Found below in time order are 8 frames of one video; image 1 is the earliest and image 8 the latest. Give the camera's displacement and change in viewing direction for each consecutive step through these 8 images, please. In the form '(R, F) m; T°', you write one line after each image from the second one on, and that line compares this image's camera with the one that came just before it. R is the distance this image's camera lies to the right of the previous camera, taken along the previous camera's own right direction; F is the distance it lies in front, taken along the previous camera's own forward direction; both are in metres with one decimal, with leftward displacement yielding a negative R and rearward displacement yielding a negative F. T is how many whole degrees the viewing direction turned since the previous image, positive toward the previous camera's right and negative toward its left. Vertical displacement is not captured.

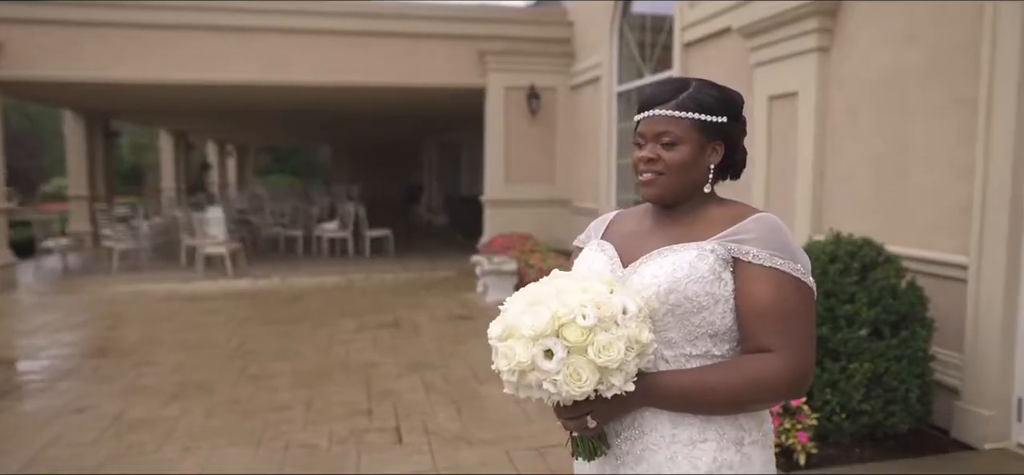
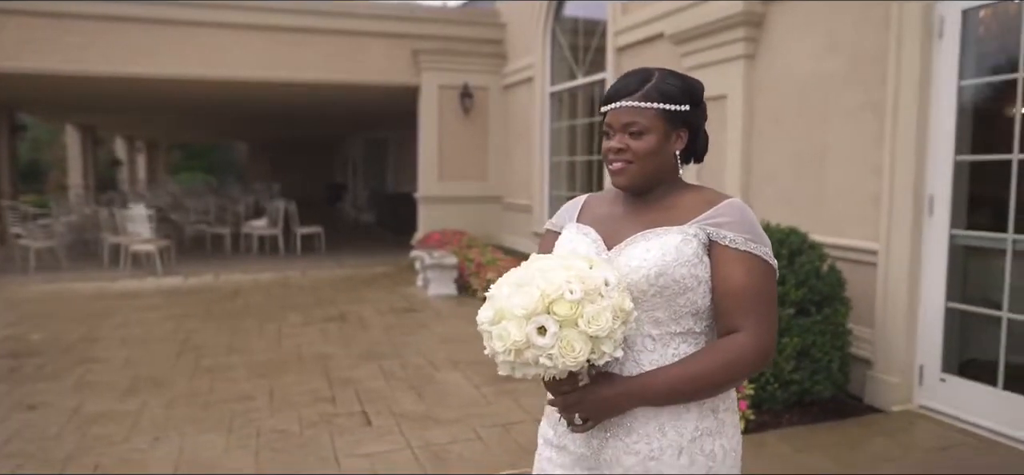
(-0.2, -0.2) m; +6°
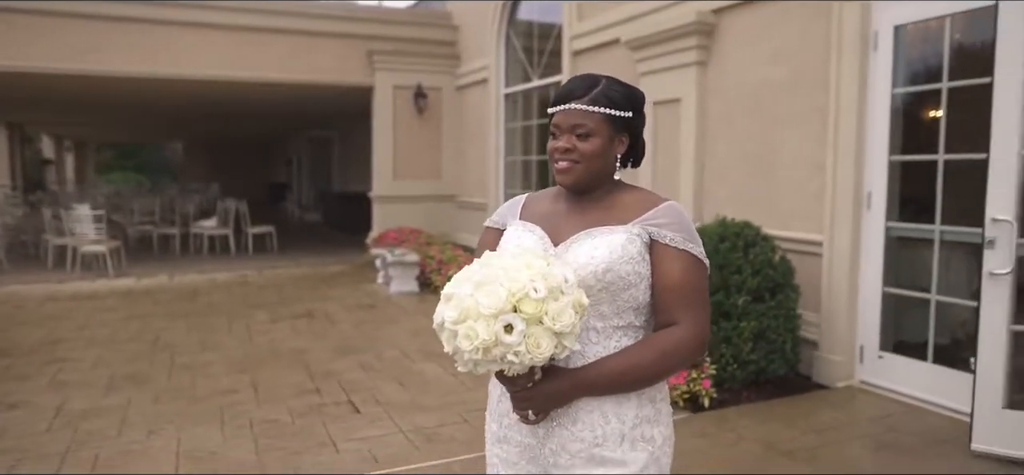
(-0.2, -0.2) m; +5°
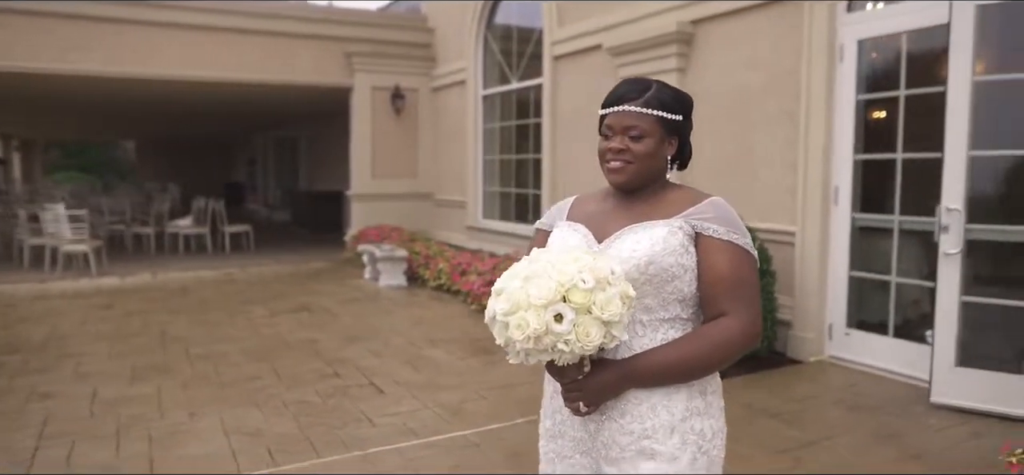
(-0.3, -0.4) m; +4°
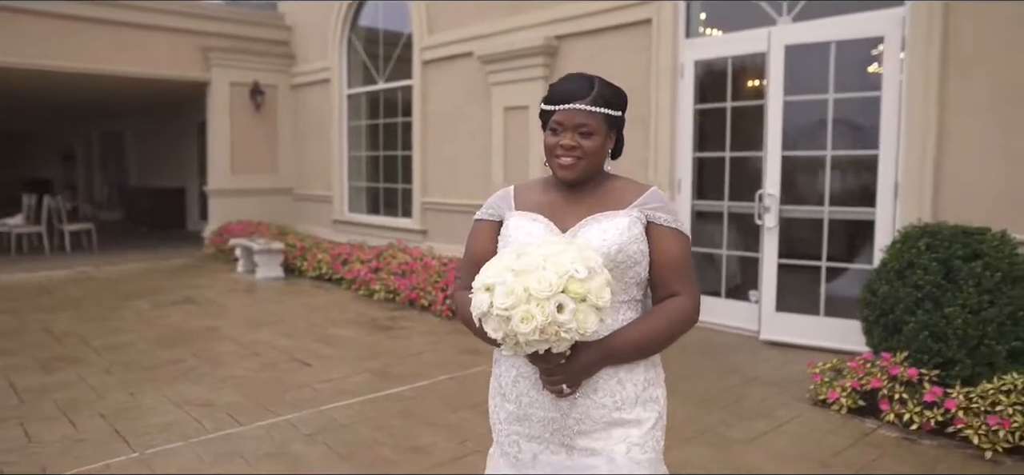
(-0.6, -0.6) m; +13°
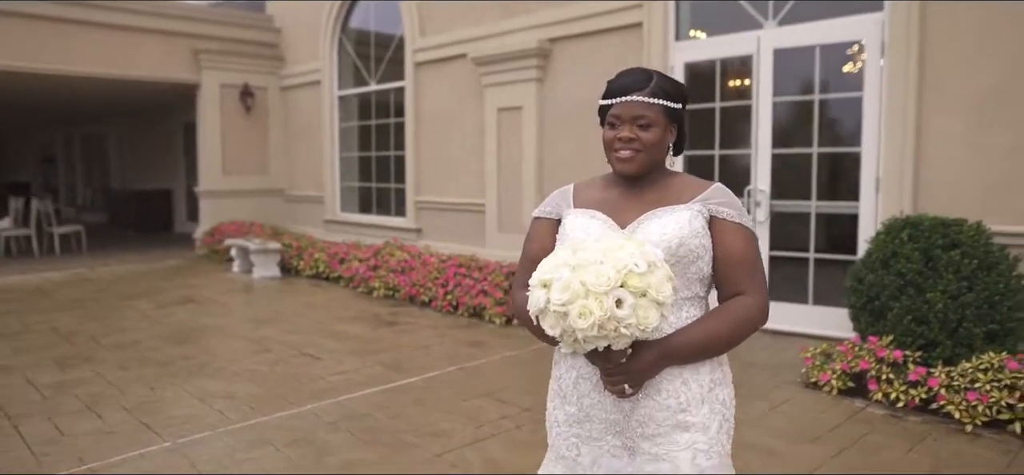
(-0.2, -0.2) m; +2°
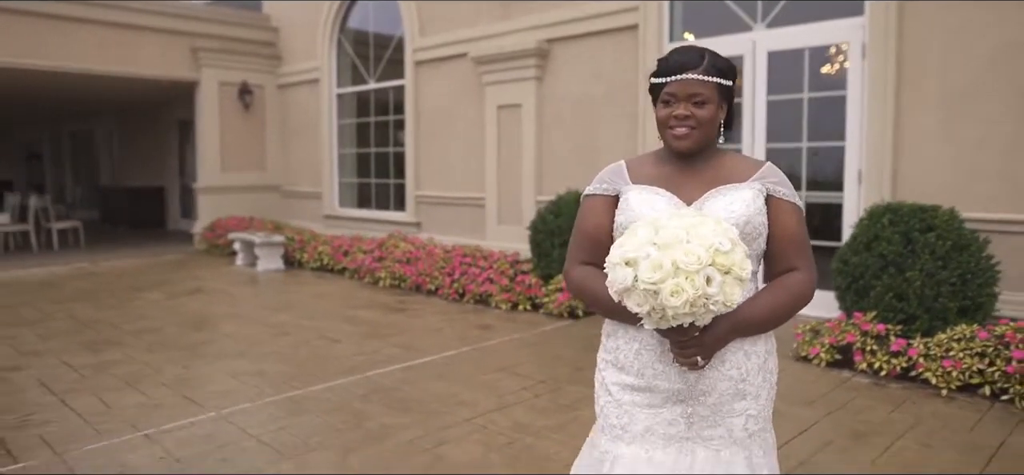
(-0.2, -0.3) m; +2°
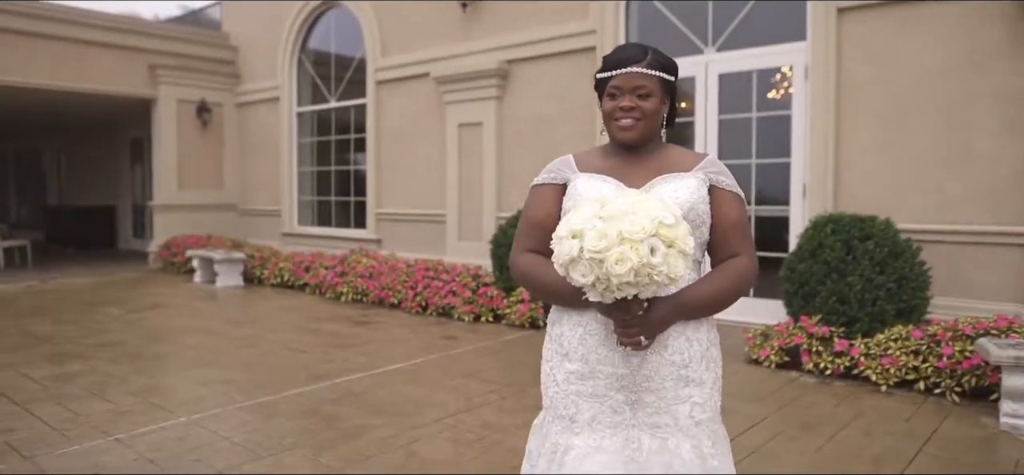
(-0.1, -0.2) m; +4°
